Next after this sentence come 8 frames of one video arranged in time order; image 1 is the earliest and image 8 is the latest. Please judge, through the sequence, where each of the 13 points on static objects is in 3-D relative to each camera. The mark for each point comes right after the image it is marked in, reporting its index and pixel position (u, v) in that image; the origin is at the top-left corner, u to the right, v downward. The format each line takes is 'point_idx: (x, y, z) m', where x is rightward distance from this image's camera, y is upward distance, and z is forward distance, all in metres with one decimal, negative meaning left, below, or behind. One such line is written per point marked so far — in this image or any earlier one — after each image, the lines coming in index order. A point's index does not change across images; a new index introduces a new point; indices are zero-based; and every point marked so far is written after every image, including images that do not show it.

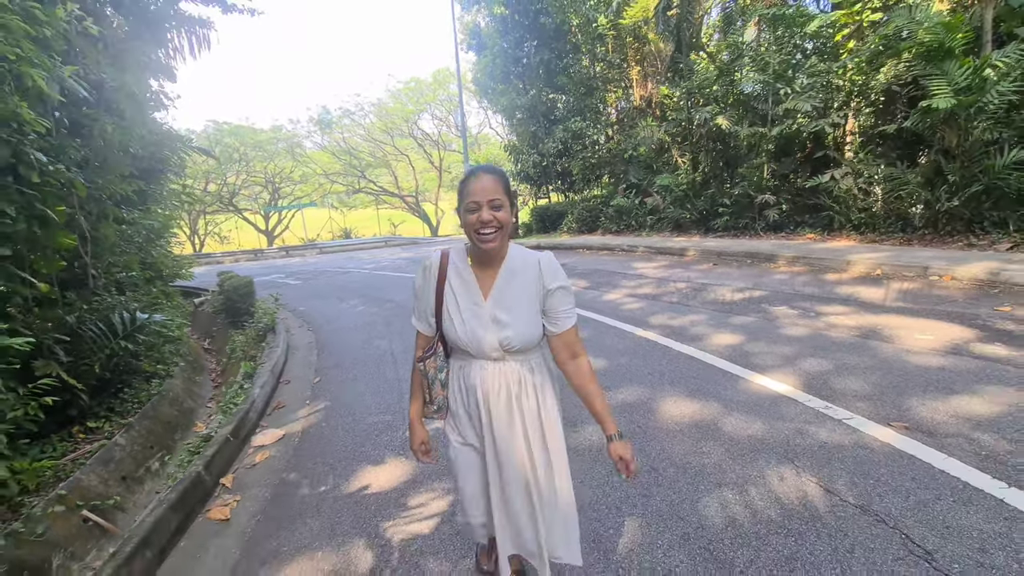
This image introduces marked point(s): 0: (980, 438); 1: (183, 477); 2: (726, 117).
0: (+2.3, -0.7, +2.4) m
1: (-1.7, -1.0, +2.6) m
2: (+4.4, +3.5, +10.3) m
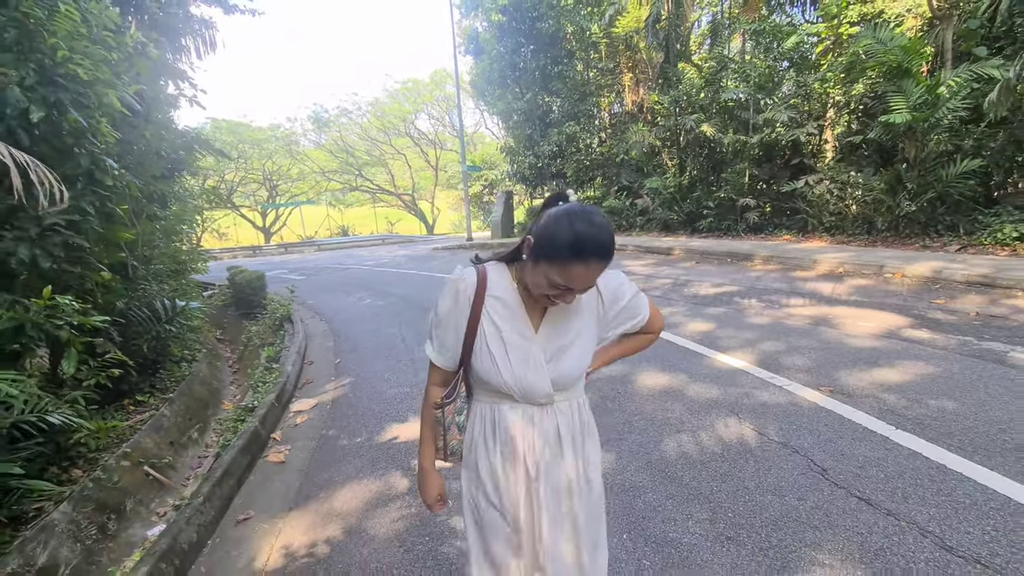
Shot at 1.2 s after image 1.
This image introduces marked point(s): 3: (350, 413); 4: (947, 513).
0: (+2.3, -0.7, +3.0) m
1: (-1.7, -0.9, +3.2) m
2: (+4.3, +3.6, +10.9) m
3: (-1.2, -0.9, +3.7) m
4: (+1.7, -0.9, +2.0) m
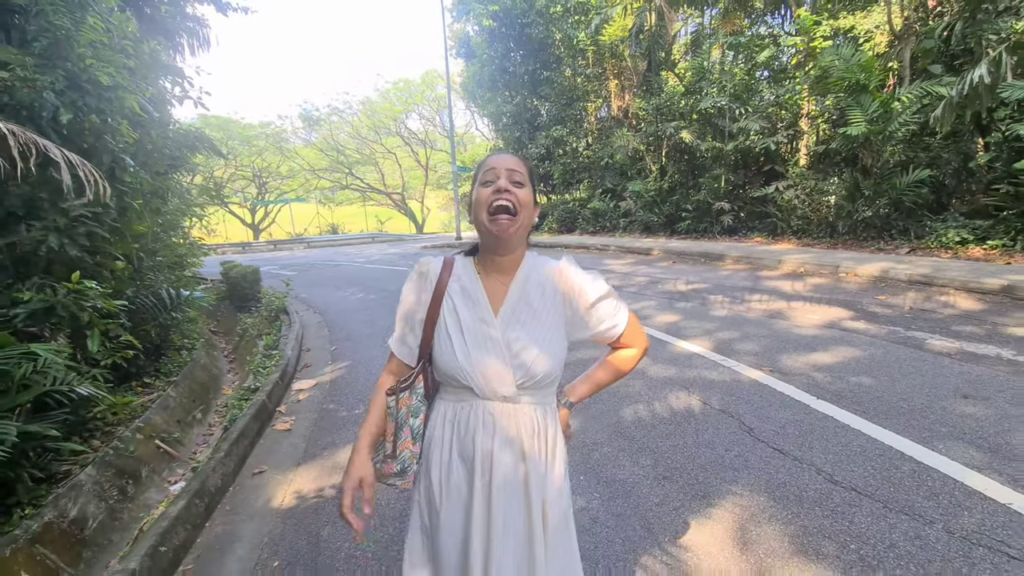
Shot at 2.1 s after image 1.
0: (+2.1, -0.6, +3.5) m
1: (-1.9, -0.9, +3.6) m
2: (+4.1, +3.6, +11.4) m
3: (-1.4, -0.8, +4.1) m
4: (+1.6, -0.8, +2.4) m
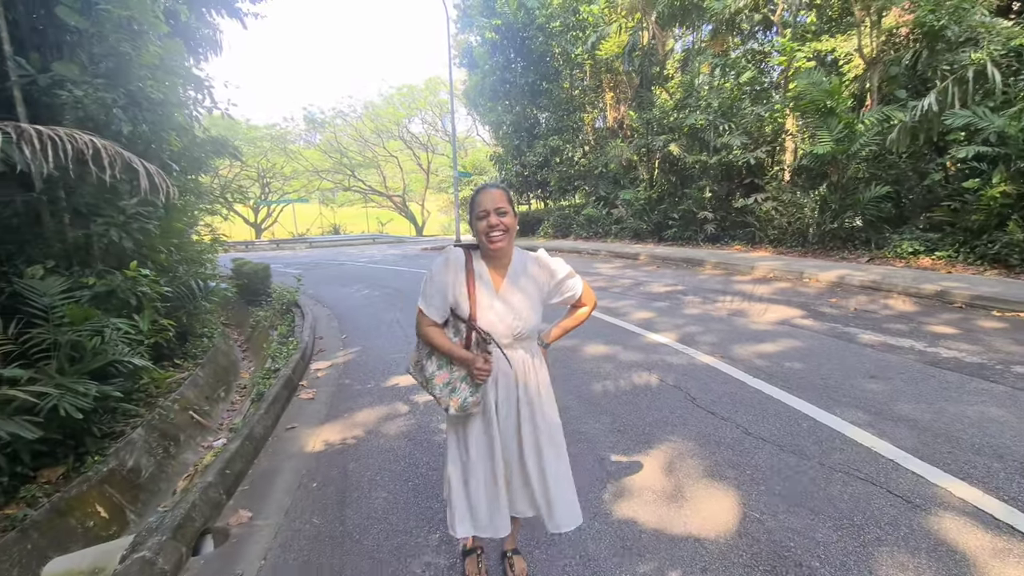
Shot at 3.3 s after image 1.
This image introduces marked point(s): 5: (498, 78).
0: (+2.1, -0.6, +4.1) m
1: (-2.0, -0.8, +4.2) m
2: (+4.0, +3.5, +12.1) m
3: (-1.5, -0.8, +4.8) m
4: (+1.5, -0.8, +3.1) m
5: (-0.5, +7.1, +16.8) m
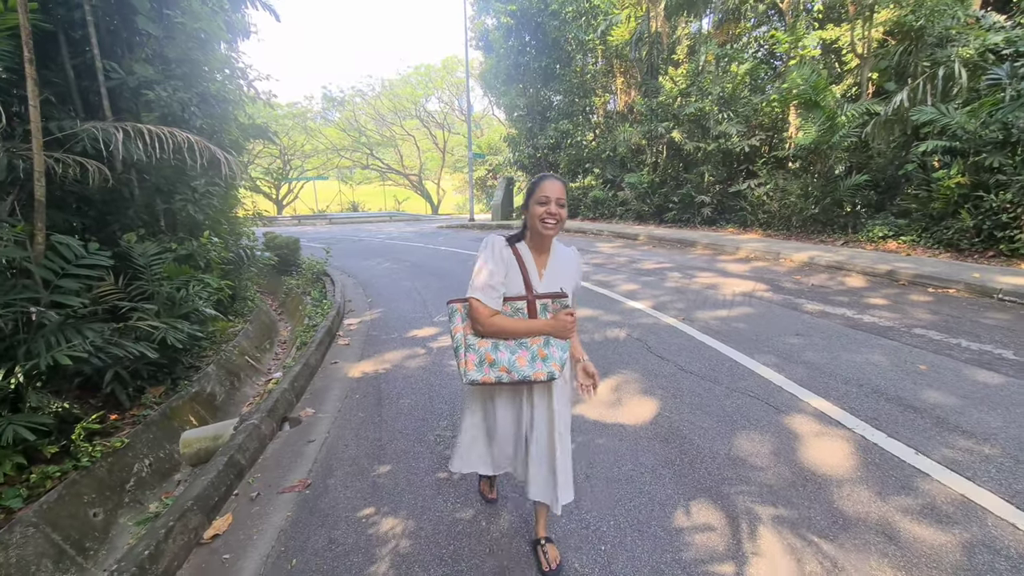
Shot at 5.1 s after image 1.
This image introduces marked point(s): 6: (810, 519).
0: (+2.0, -0.3, +5.0) m
1: (-2.0, -0.4, +5.2) m
2: (+4.3, +4.0, +12.8) m
3: (-1.5, -0.4, +5.8) m
4: (+1.5, -0.5, +4.0) m
5: (0.0, +7.9, +17.4) m
6: (+1.2, -0.9, +2.0) m
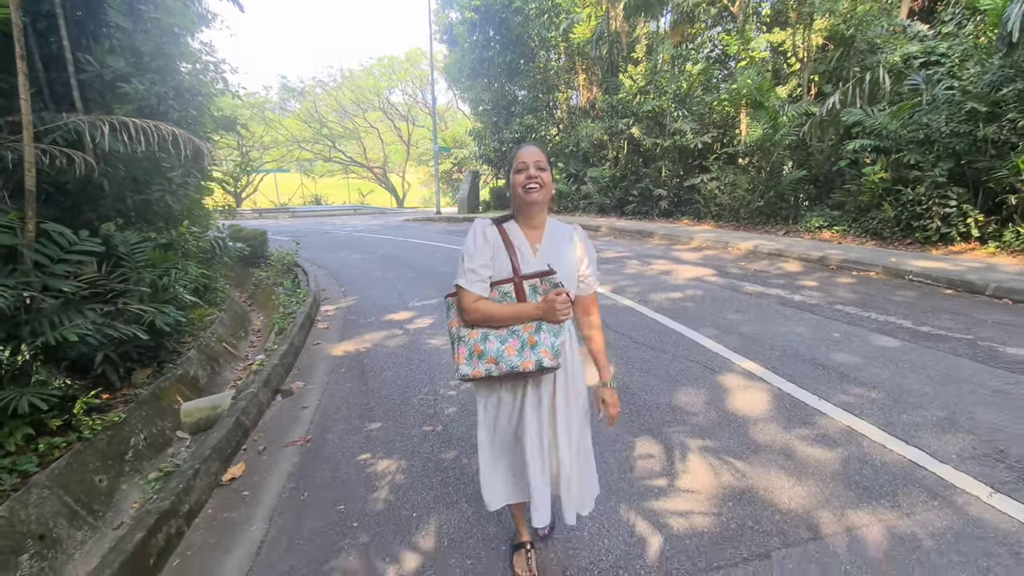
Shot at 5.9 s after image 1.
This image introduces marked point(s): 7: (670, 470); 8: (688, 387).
0: (+1.7, -0.2, +5.6) m
1: (-2.3, -0.3, +5.5) m
2: (+3.4, +4.3, +13.4) m
3: (-1.8, -0.3, +6.1) m
4: (+1.2, -0.4, +4.5) m
5: (-1.2, +8.2, +17.7) m
6: (+1.1, -0.8, +2.5) m
7: (+0.8, -0.9, +2.4) m
8: (+1.2, -0.6, +3.3) m
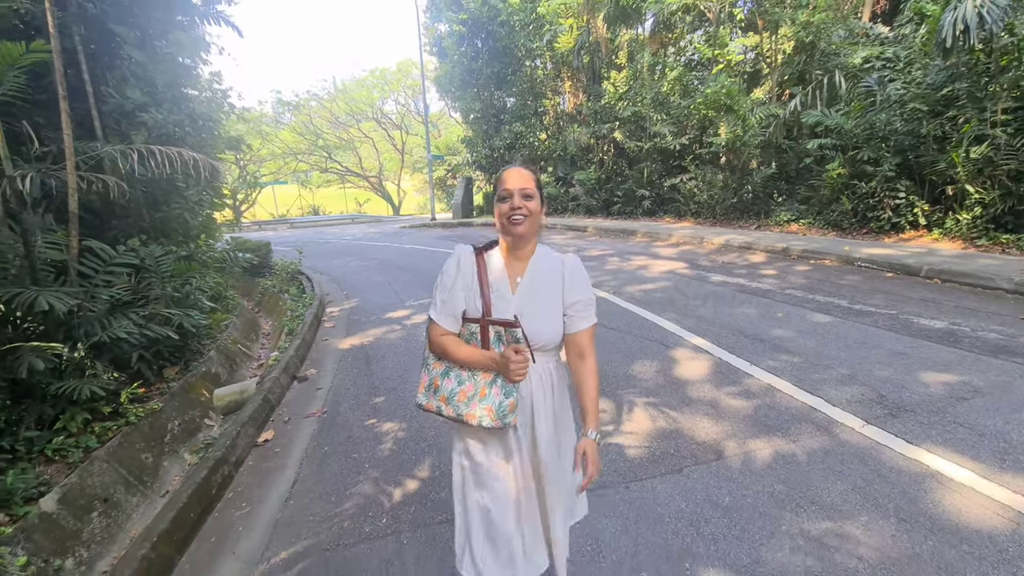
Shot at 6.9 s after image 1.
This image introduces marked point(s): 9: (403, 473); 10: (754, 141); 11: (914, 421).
0: (+1.6, -0.1, +6.2) m
1: (-2.5, -0.3, +6.1) m
2: (+3.1, +4.4, +14.0) m
3: (-2.0, -0.3, +6.6) m
4: (+1.1, -0.3, +5.1) m
5: (-1.7, +8.1, +18.4) m
6: (+1.0, -0.7, +3.1) m
7: (+0.6, -0.8, +2.9) m
8: (+1.0, -0.6, +3.8) m
9: (-0.6, -1.0, +2.6) m
10: (+5.0, +3.0, +10.1) m
11: (+2.2, -0.7, +2.7) m
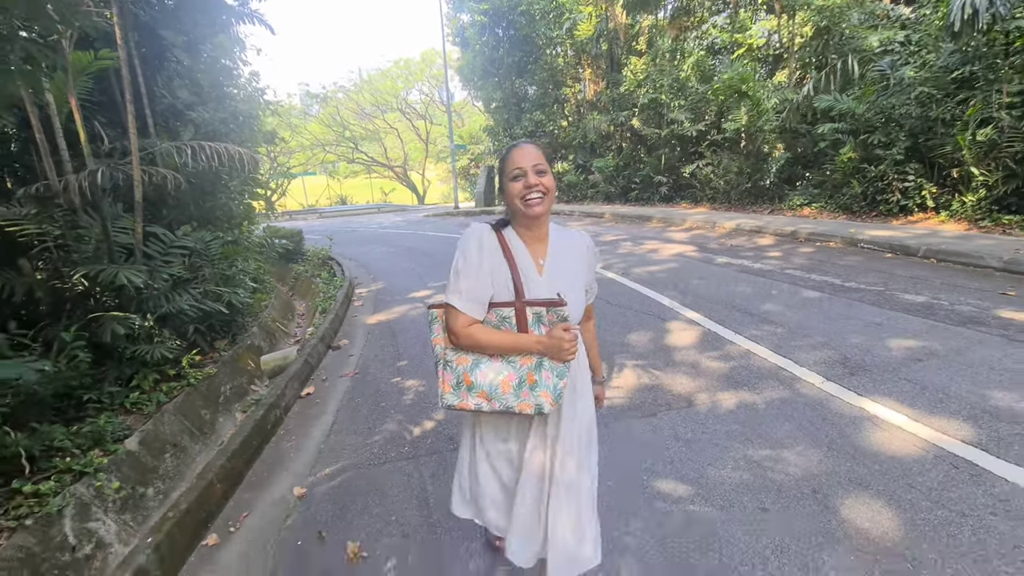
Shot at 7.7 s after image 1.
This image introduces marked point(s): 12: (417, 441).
0: (+1.7, +0.2, +6.5) m
1: (-2.3, -0.1, +6.7) m
2: (+3.7, +4.8, +14.2) m
3: (-1.8, 0.0, +7.2) m
4: (+1.2, -0.1, +5.5) m
5: (-0.9, +8.7, +18.7) m
6: (+1.0, -0.5, +3.5) m
7: (+0.7, -0.6, +3.4) m
8: (+1.1, -0.4, +4.2) m
9: (-0.5, -0.8, +3.0) m
10: (+5.3, +3.4, +10.2) m
11: (+2.2, -0.5, +3.1) m
12: (-0.5, -0.9, +2.8) m
